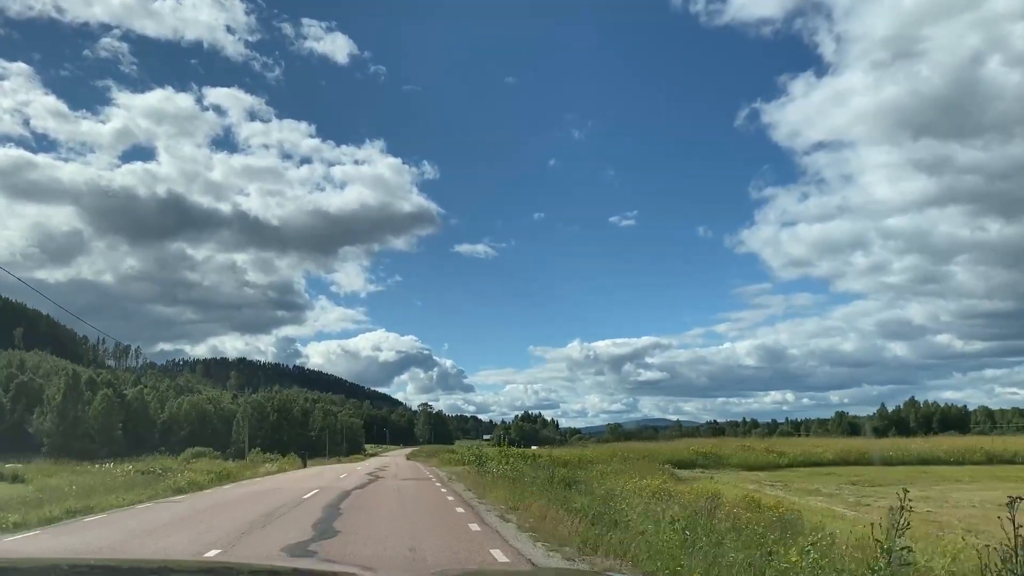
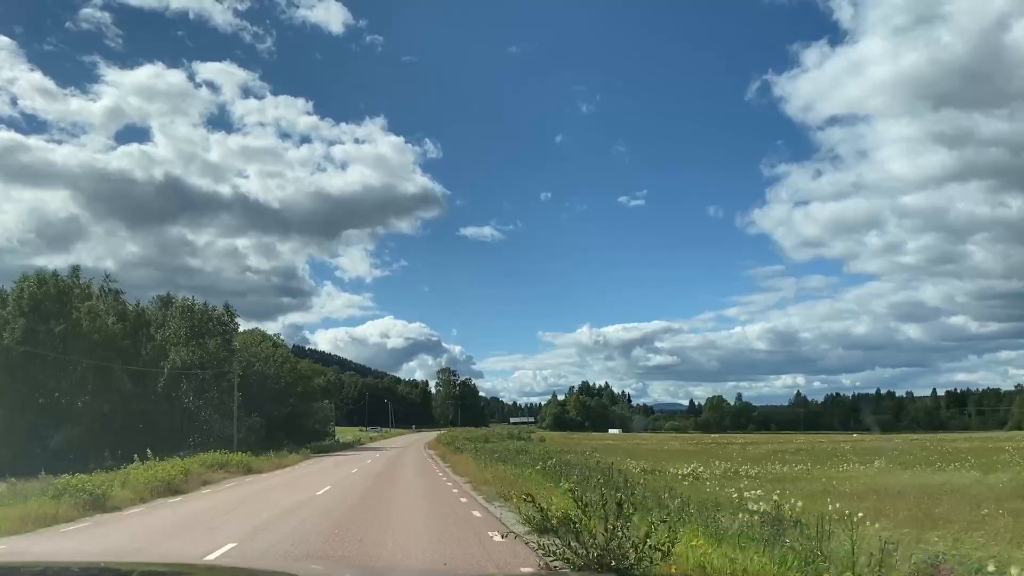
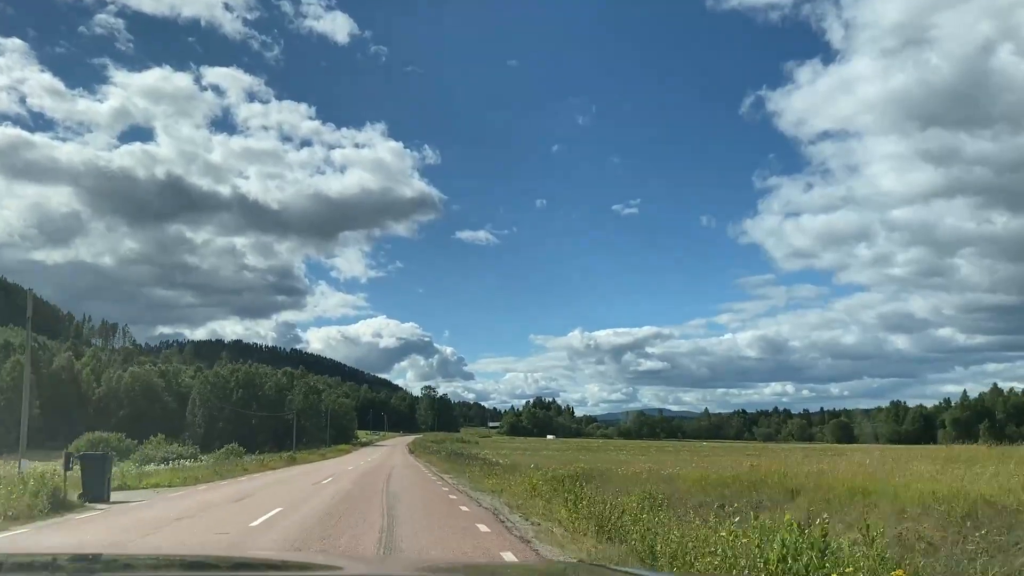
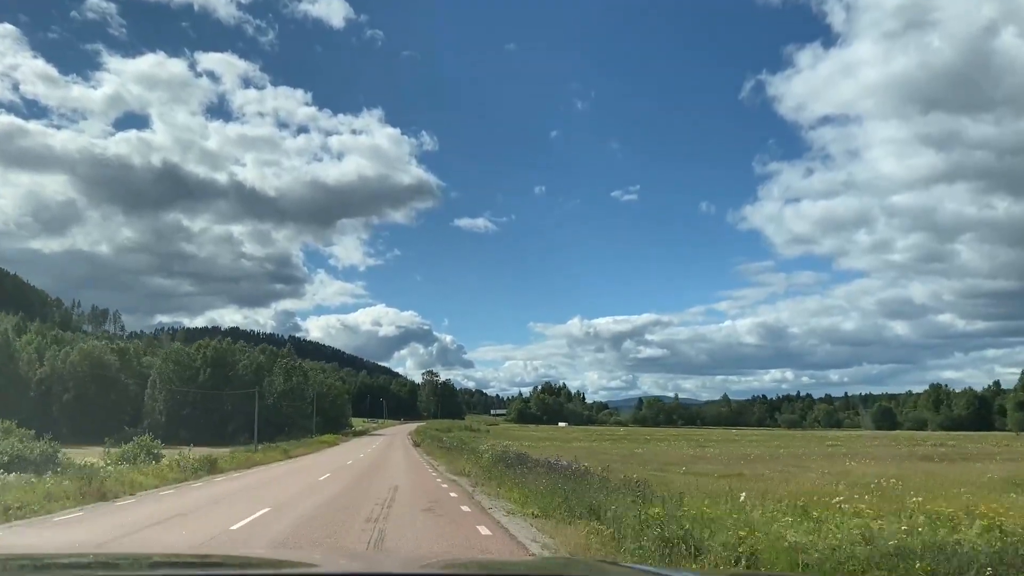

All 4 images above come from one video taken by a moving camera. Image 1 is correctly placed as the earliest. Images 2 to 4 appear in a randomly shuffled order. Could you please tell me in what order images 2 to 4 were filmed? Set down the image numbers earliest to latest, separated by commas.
3, 4, 2
